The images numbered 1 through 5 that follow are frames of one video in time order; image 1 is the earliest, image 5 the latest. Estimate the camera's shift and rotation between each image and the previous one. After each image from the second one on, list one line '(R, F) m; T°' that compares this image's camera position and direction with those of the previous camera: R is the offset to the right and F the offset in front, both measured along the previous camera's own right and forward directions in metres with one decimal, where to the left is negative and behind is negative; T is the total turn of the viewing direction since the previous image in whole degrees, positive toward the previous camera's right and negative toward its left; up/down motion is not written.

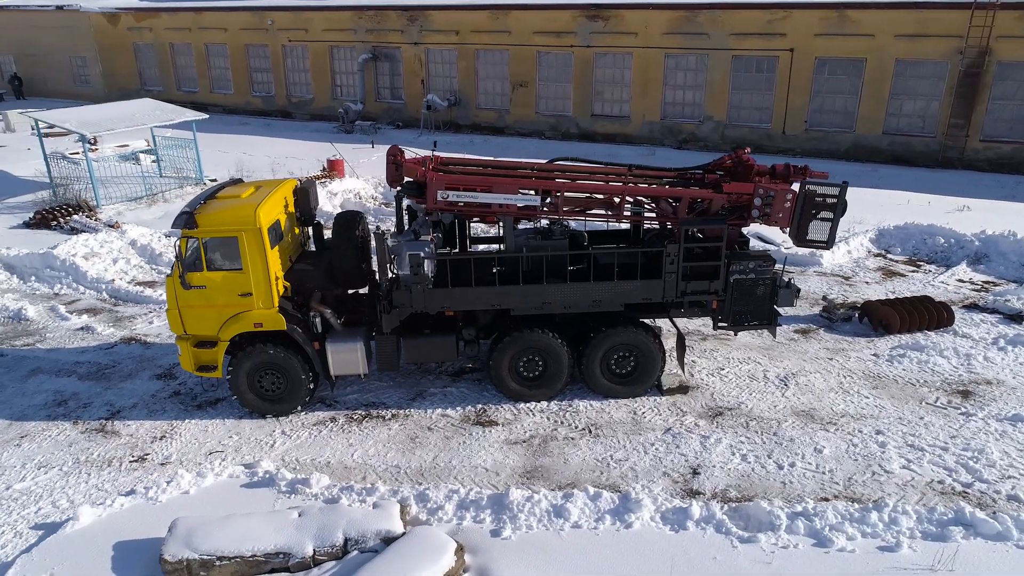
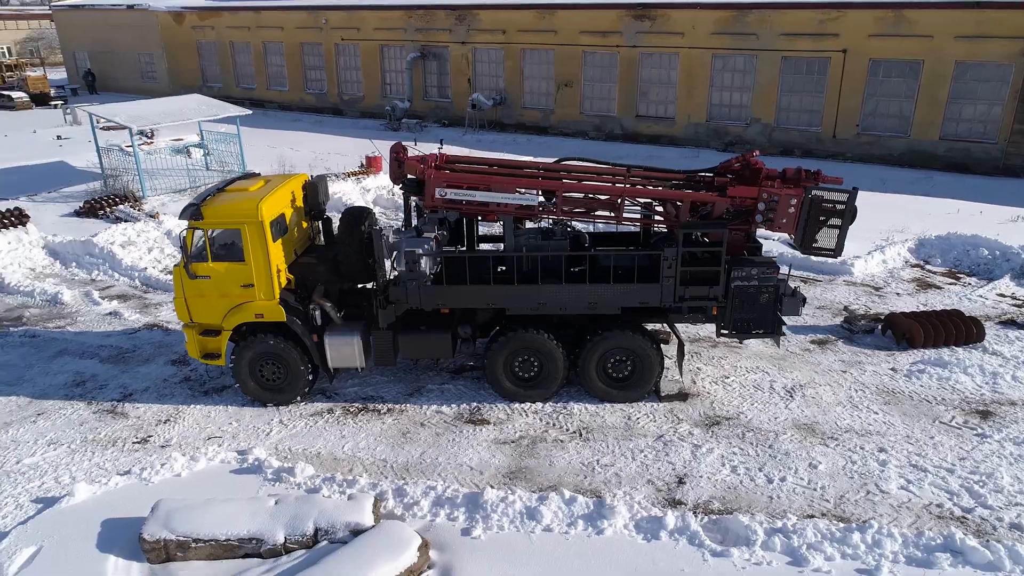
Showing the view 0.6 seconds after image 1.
(+1.0, 0.0) m; -6°
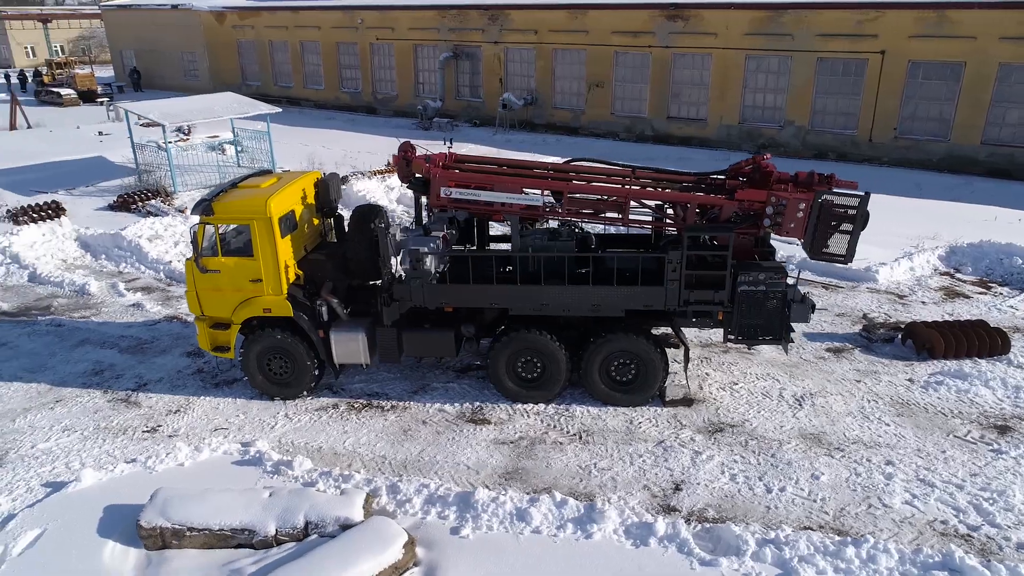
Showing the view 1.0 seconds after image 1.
(+0.5, 0.0) m; -4°
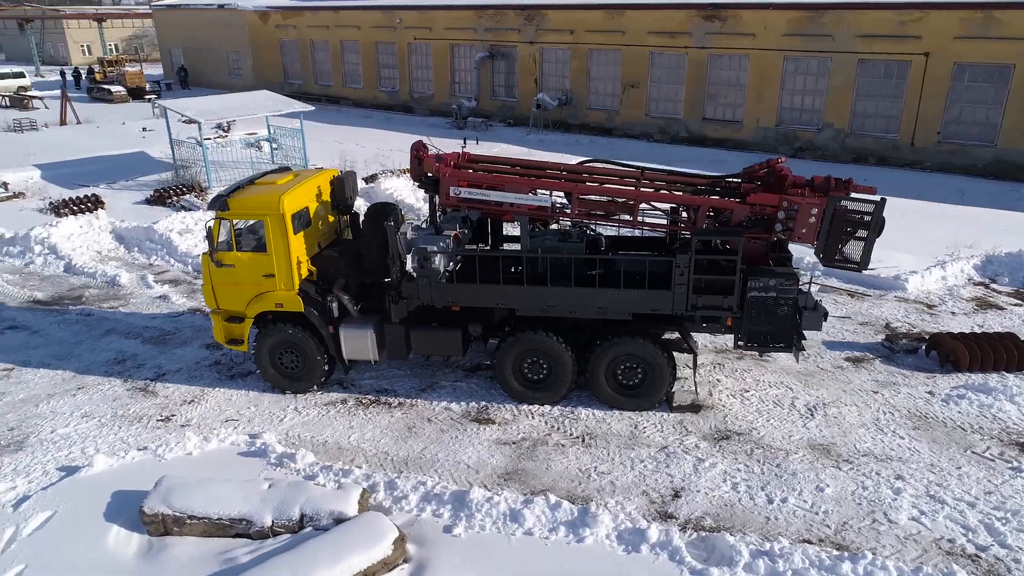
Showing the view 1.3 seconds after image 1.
(+0.5, 0.0) m; -4°
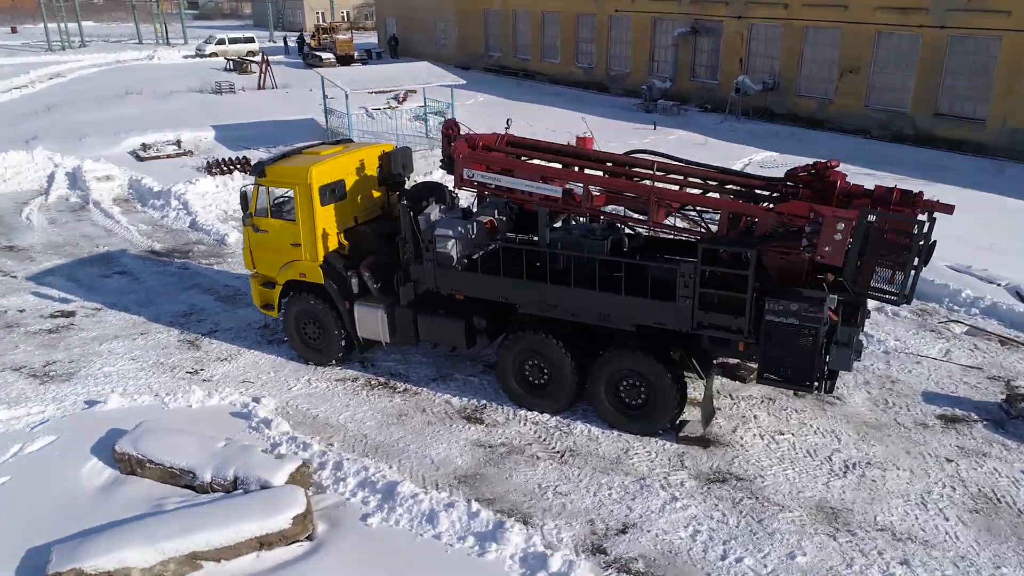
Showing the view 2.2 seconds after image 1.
(+2.5, +1.2) m; -18°
